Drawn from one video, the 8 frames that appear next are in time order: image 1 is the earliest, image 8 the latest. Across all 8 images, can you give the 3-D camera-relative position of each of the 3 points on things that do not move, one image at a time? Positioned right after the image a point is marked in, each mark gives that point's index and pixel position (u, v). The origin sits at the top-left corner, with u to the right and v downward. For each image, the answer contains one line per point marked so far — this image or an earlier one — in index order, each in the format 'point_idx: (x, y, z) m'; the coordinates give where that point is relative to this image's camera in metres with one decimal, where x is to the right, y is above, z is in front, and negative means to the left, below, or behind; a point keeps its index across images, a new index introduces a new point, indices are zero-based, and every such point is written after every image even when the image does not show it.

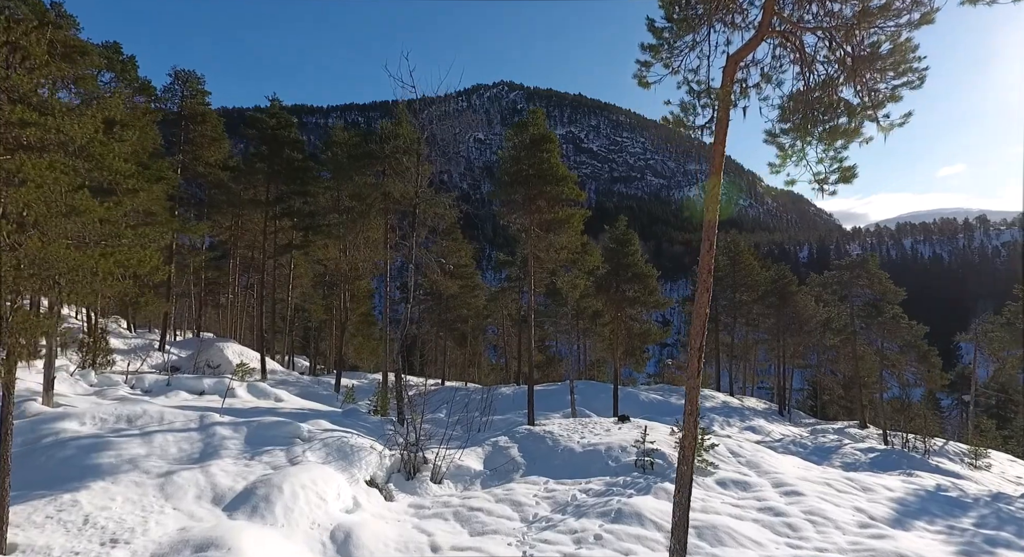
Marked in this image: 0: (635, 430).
0: (+2.5, -3.1, +12.7) m
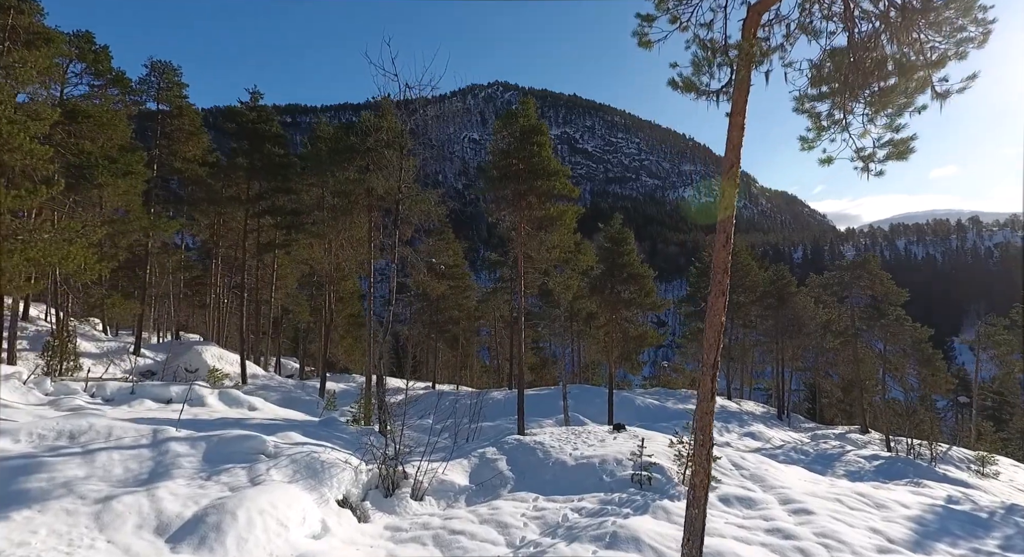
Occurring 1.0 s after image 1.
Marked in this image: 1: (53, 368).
0: (+2.3, -3.1, +11.9) m
1: (-9.7, -1.9, +13.1) m
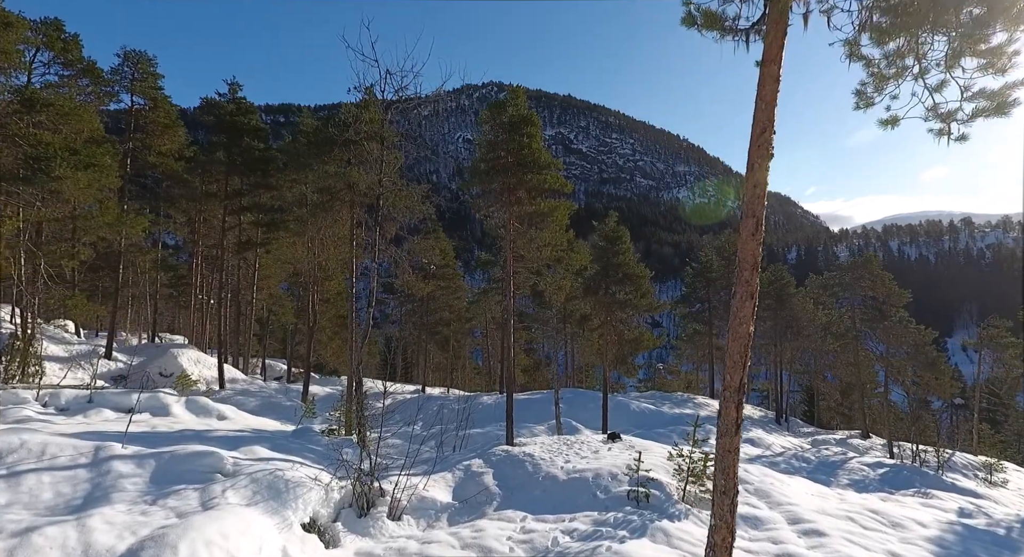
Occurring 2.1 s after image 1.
0: (+2.1, -3.1, +11.2) m
1: (-9.9, -1.9, +12.2) m
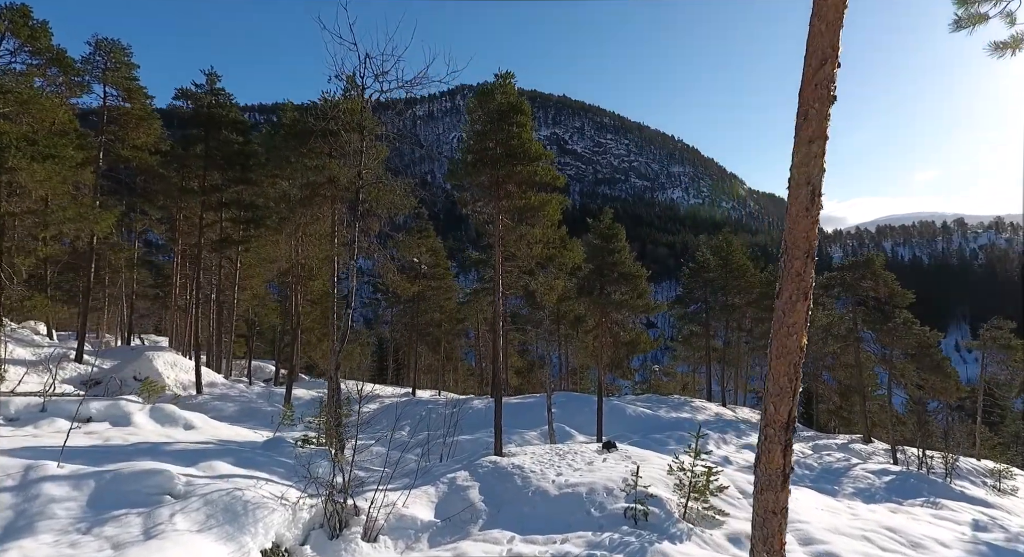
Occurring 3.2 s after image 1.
0: (+1.9, -3.1, +10.5) m
1: (-10.1, -1.8, +11.4) m
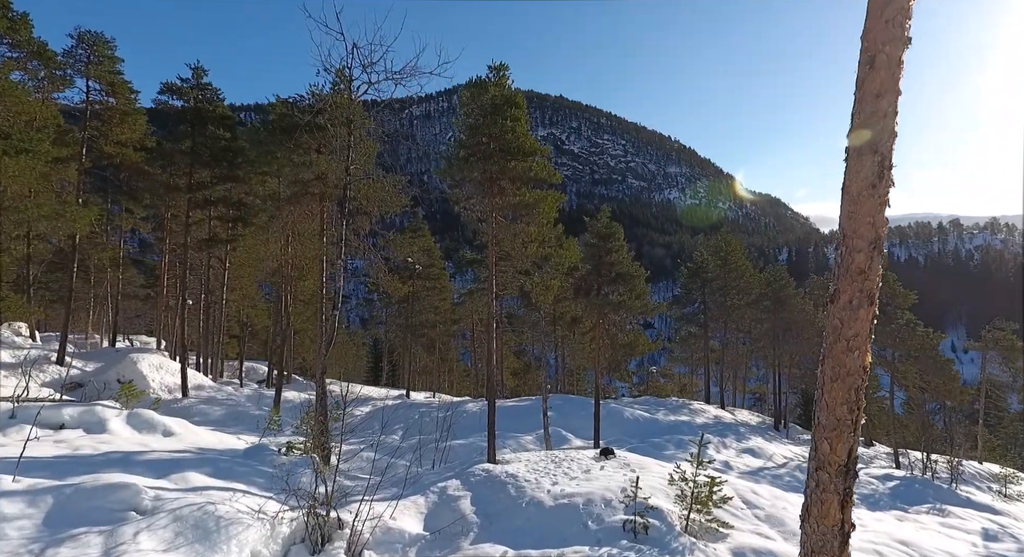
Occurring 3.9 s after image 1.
0: (+1.8, -3.1, +10.0) m
1: (-10.2, -1.8, +10.9) m
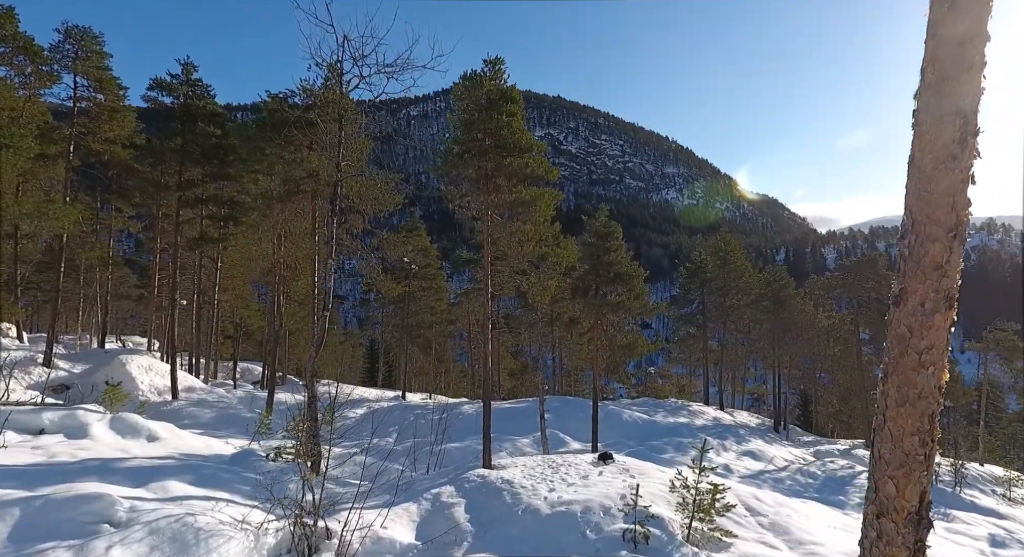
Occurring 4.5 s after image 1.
0: (+1.7, -3.1, +9.7) m
1: (-10.3, -1.8, +10.6) m
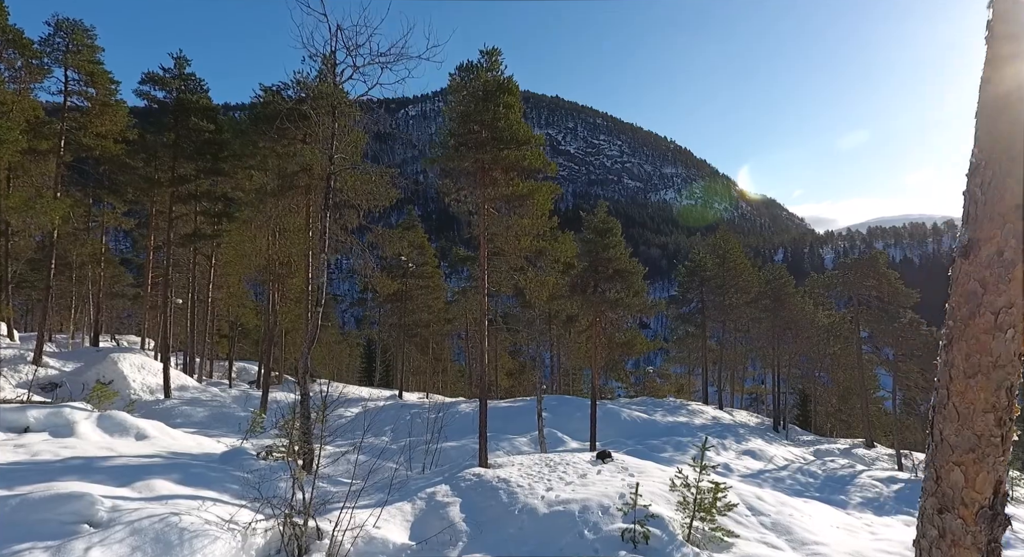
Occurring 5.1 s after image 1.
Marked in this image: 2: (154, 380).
0: (+1.7, -3.0, +9.5) m
1: (-10.3, -1.8, +10.4) m
2: (-9.8, -2.8, +16.9) m
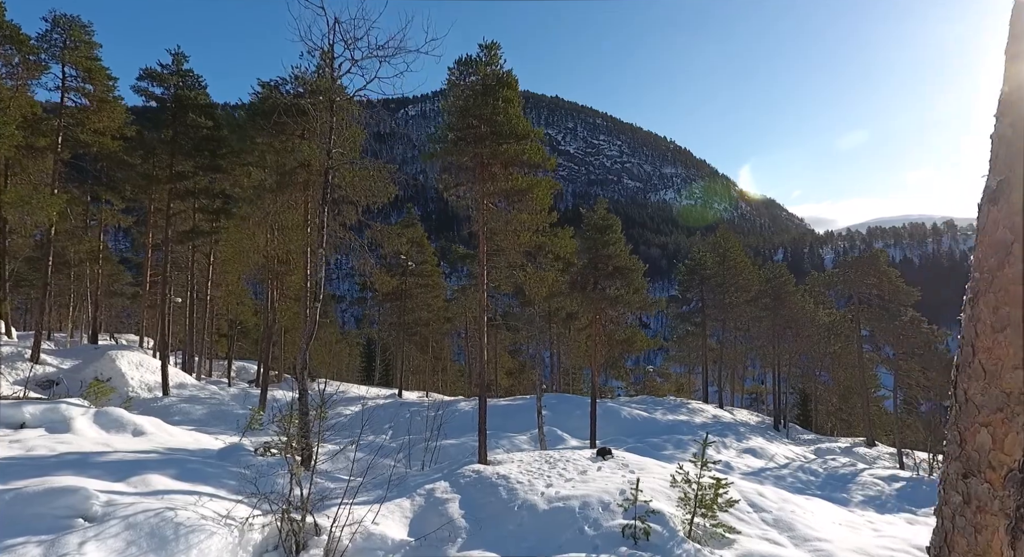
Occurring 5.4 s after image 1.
0: (+1.7, -3.0, +9.5) m
1: (-10.3, -1.7, +10.3) m
2: (-9.8, -2.7, +16.8) m
